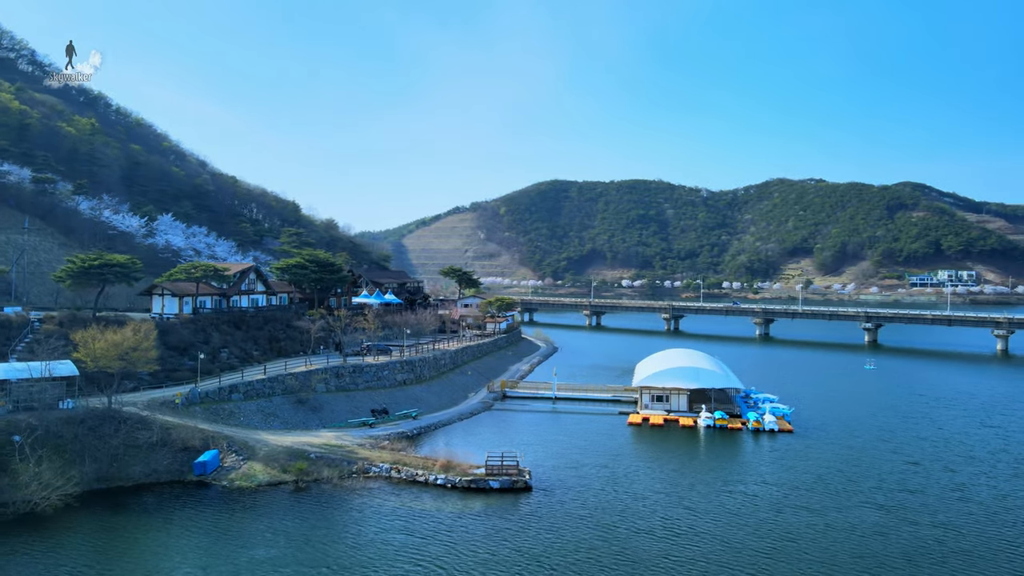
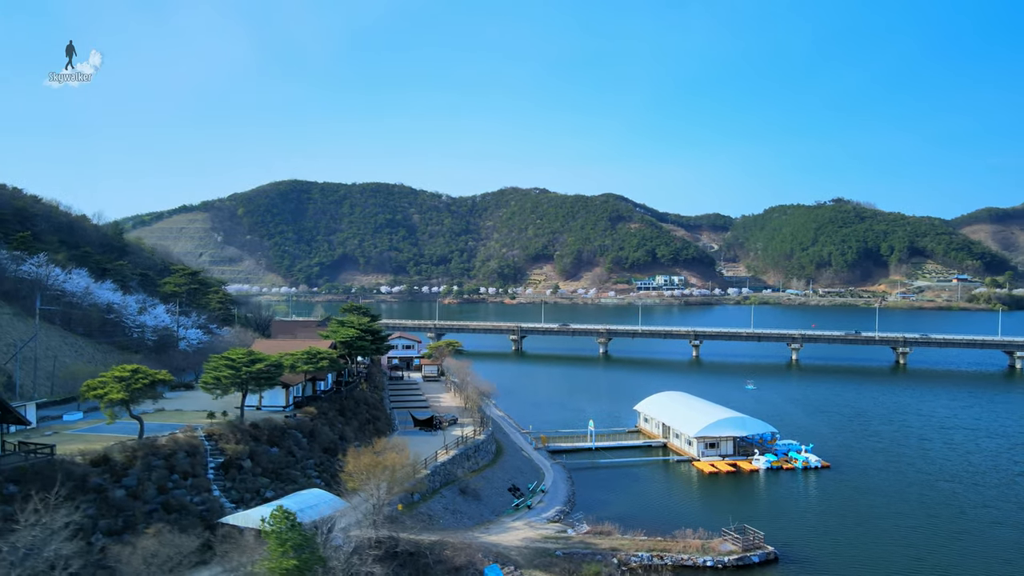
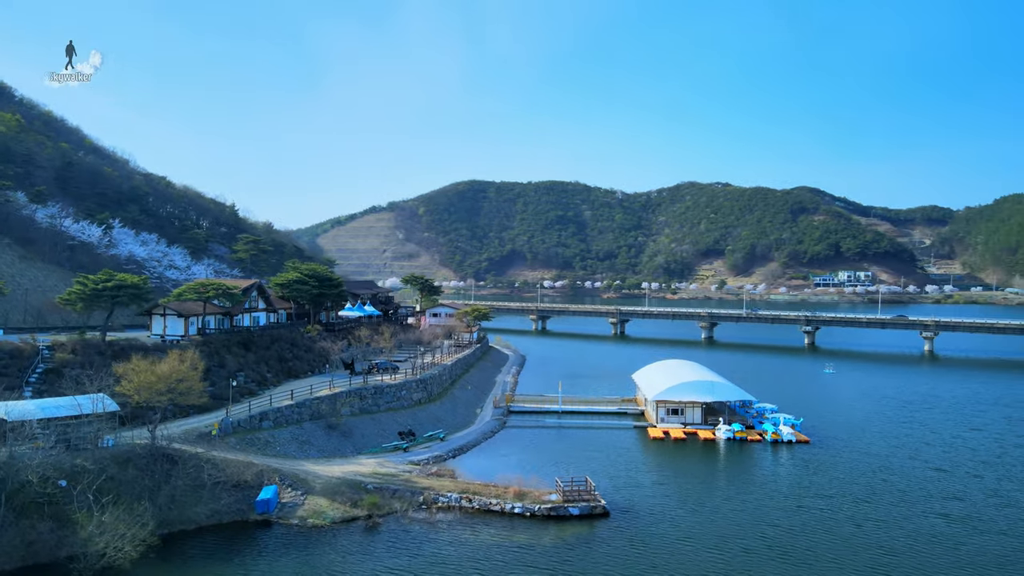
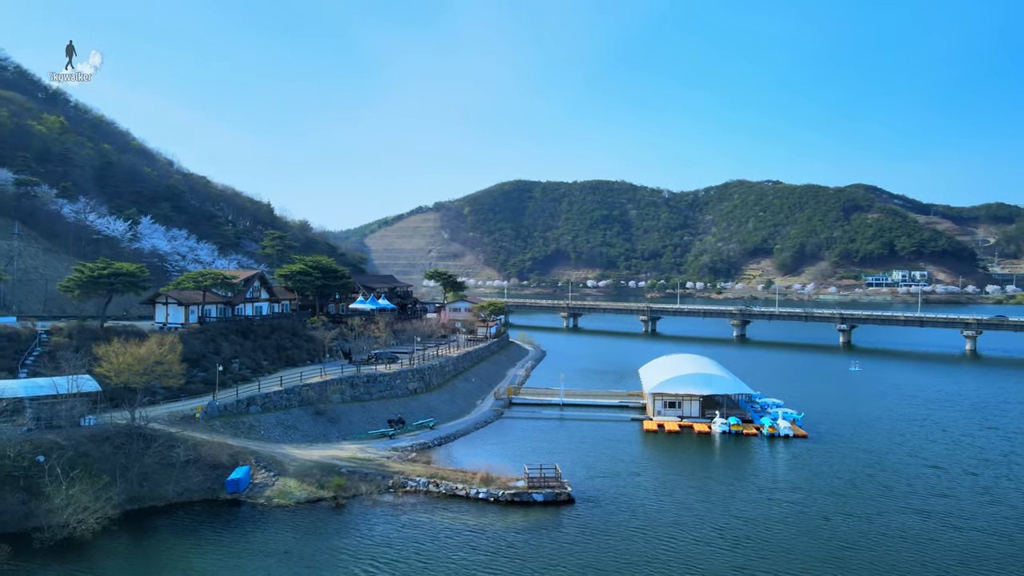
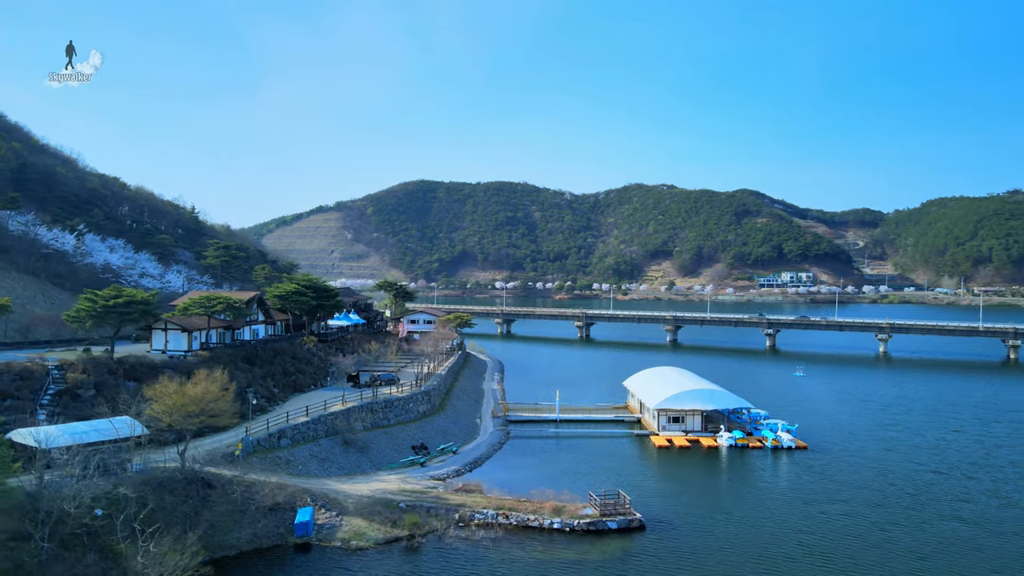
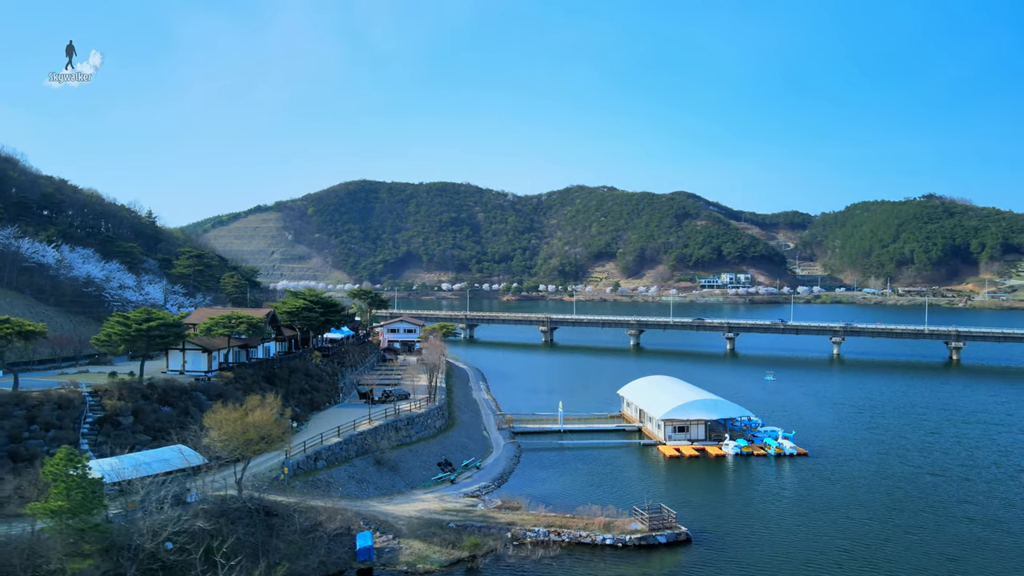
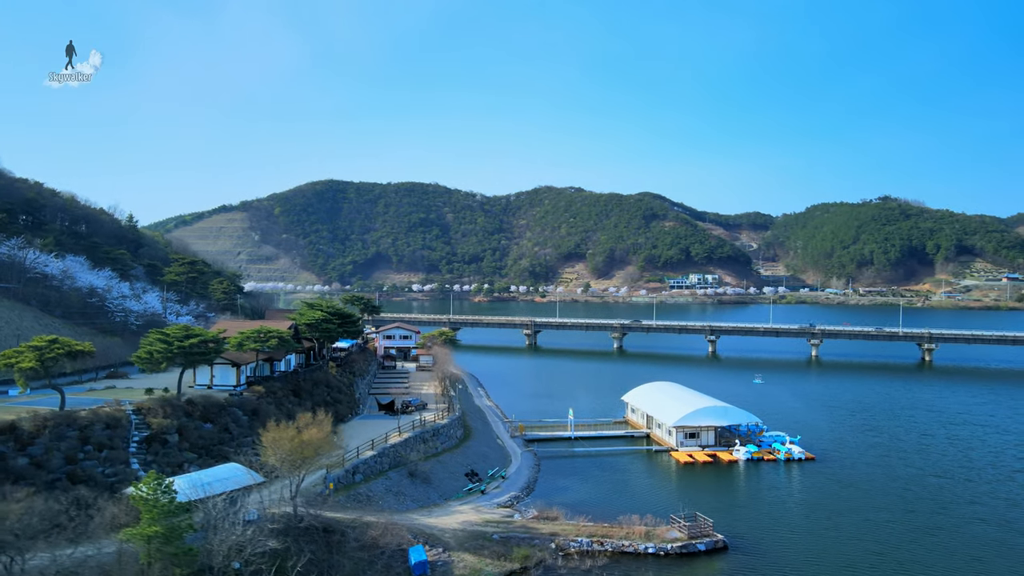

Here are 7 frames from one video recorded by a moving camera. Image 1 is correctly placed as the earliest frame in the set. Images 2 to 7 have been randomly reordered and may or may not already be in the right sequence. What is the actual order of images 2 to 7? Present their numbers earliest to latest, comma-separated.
4, 3, 5, 6, 7, 2
